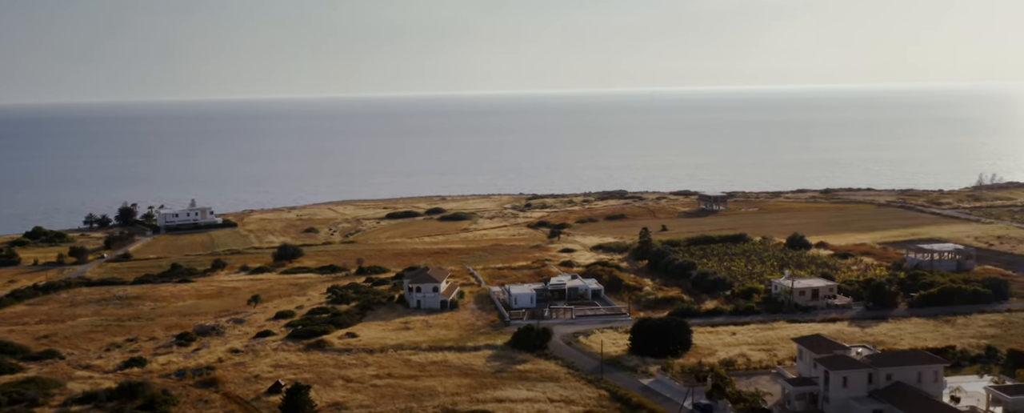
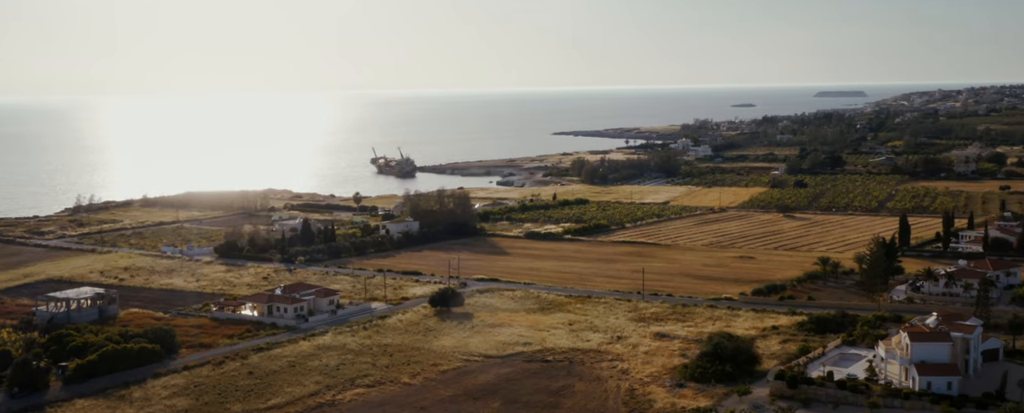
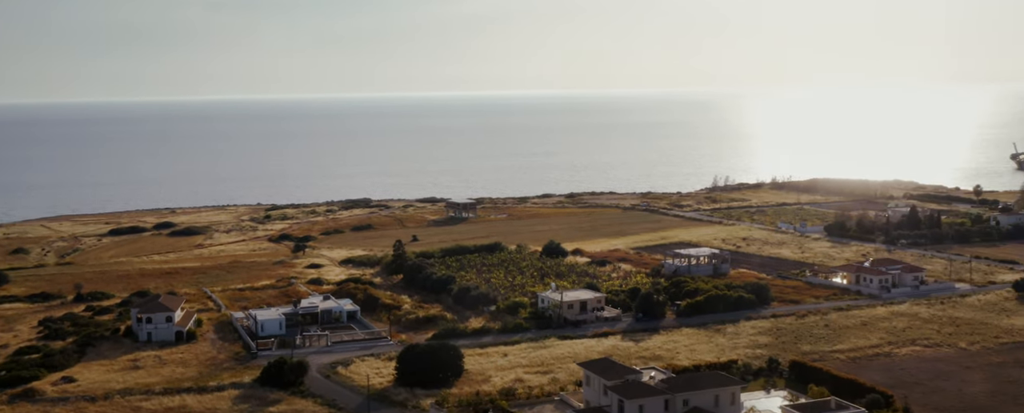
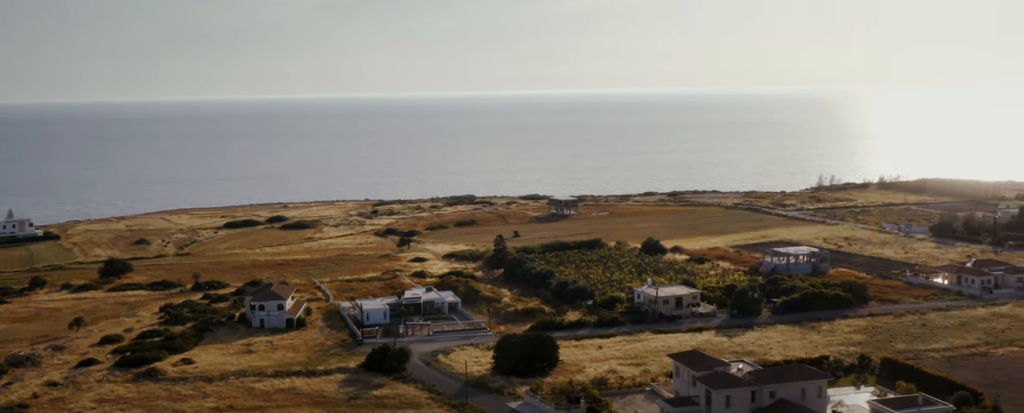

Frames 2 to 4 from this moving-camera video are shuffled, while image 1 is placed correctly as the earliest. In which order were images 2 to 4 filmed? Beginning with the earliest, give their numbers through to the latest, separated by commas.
4, 3, 2
